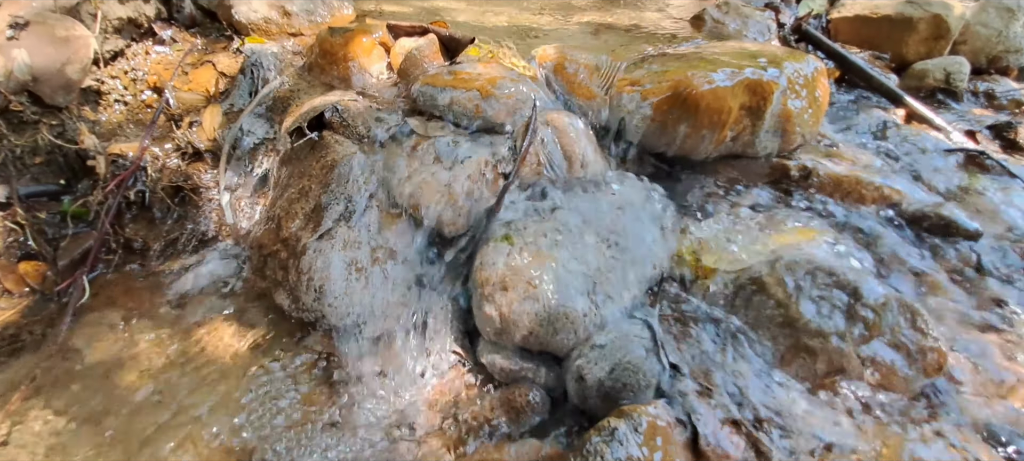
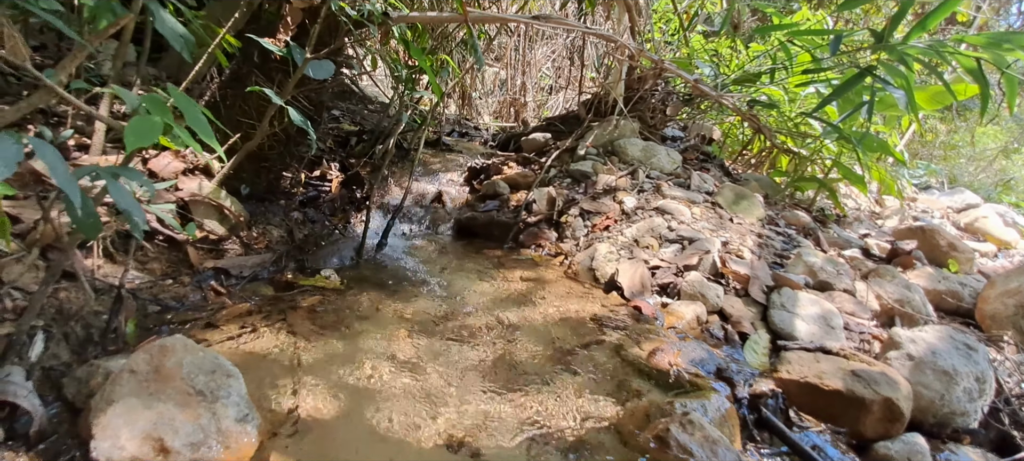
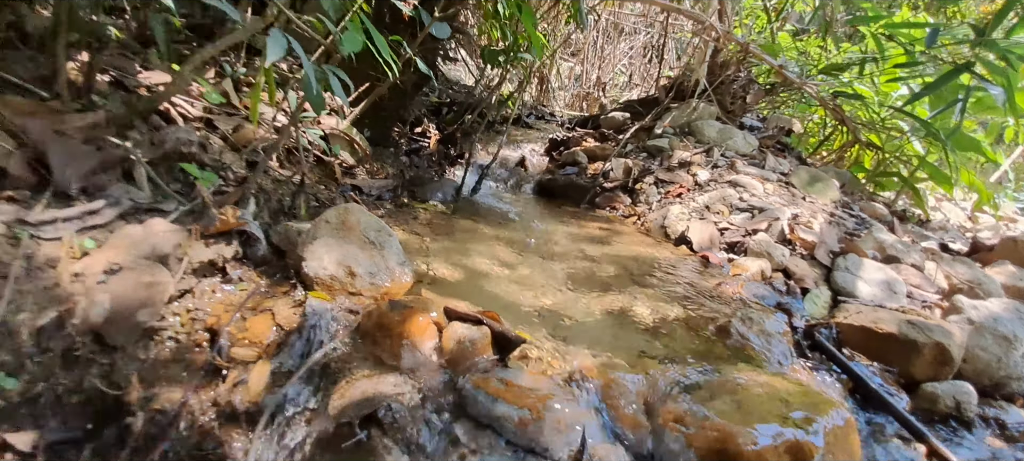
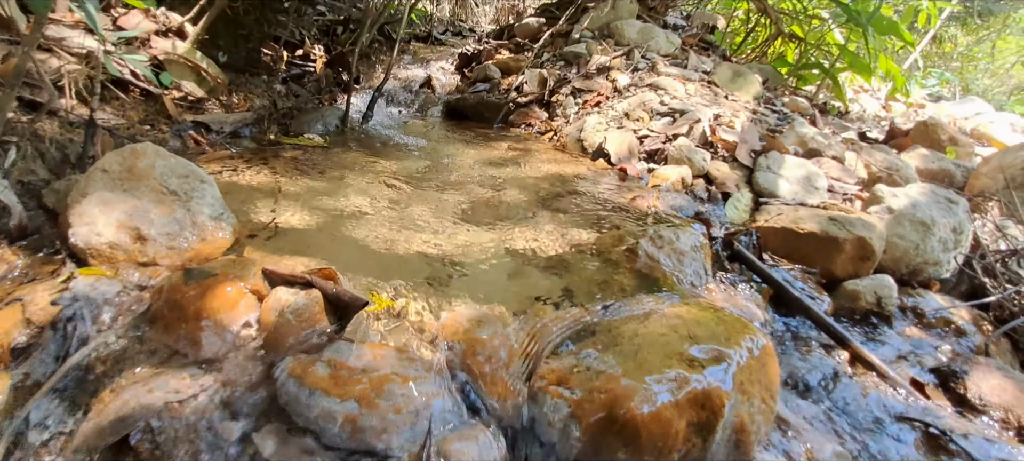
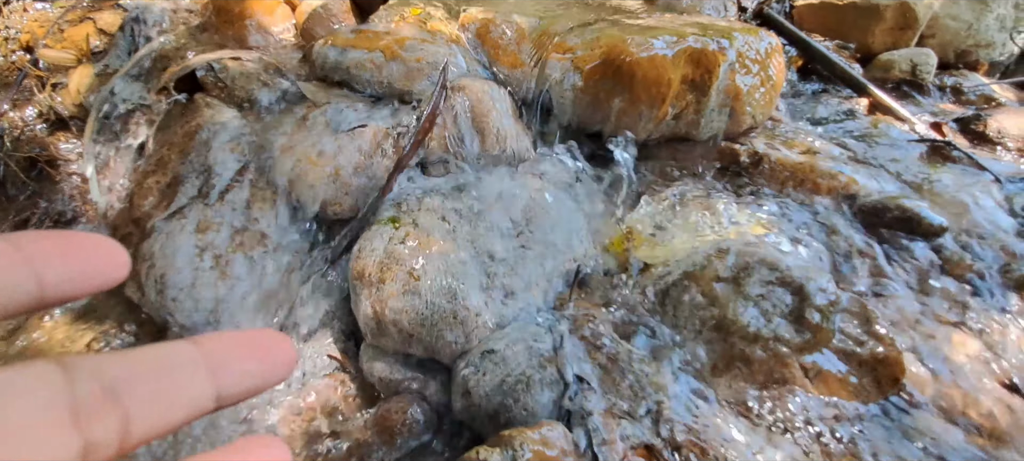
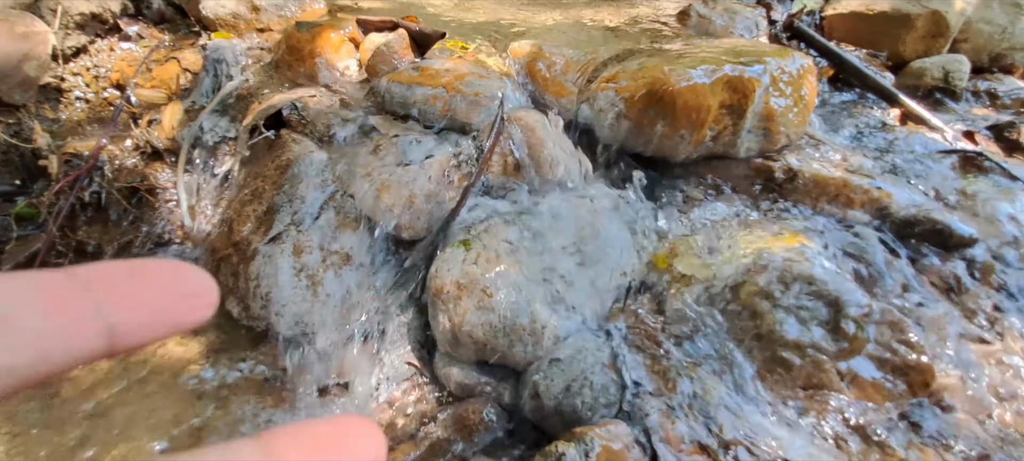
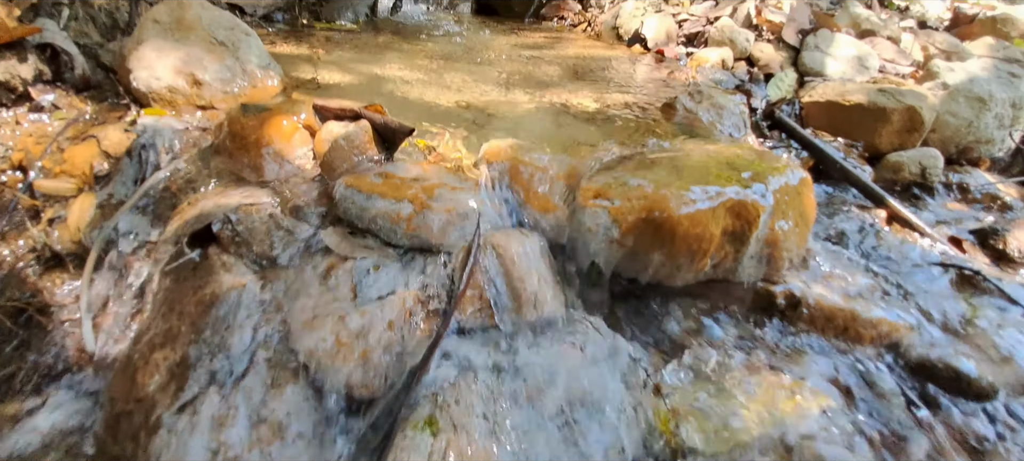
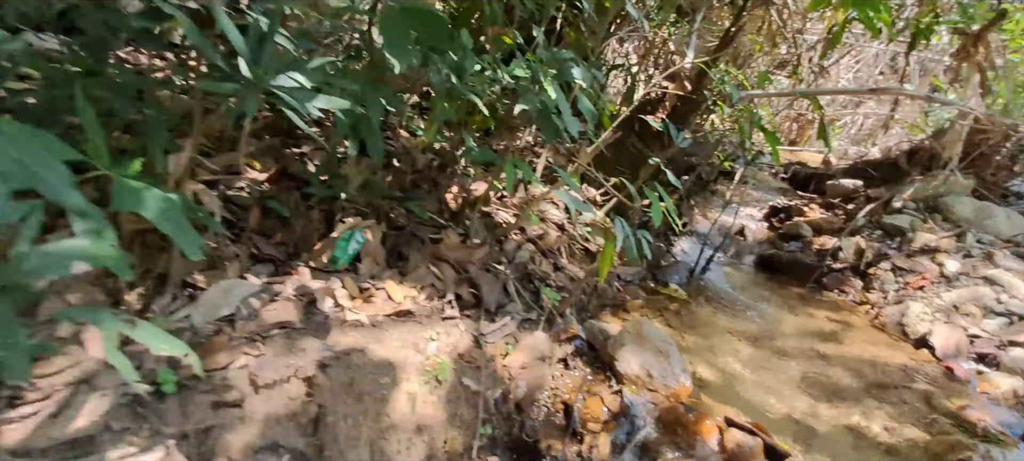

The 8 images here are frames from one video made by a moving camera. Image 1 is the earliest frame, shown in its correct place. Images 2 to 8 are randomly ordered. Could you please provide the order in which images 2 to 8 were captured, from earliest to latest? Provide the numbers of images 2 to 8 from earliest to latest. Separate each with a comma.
6, 5, 7, 4, 2, 3, 8
